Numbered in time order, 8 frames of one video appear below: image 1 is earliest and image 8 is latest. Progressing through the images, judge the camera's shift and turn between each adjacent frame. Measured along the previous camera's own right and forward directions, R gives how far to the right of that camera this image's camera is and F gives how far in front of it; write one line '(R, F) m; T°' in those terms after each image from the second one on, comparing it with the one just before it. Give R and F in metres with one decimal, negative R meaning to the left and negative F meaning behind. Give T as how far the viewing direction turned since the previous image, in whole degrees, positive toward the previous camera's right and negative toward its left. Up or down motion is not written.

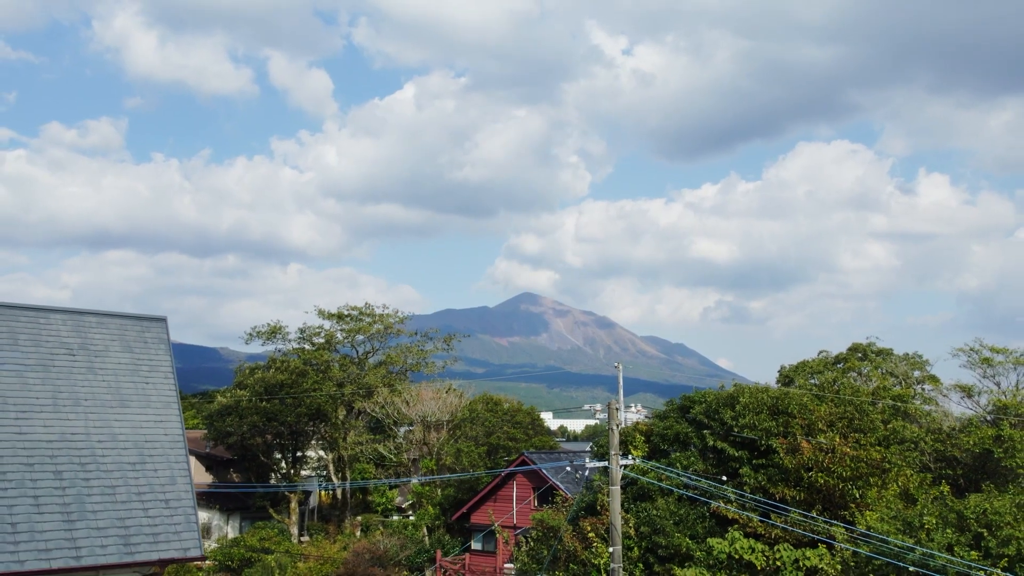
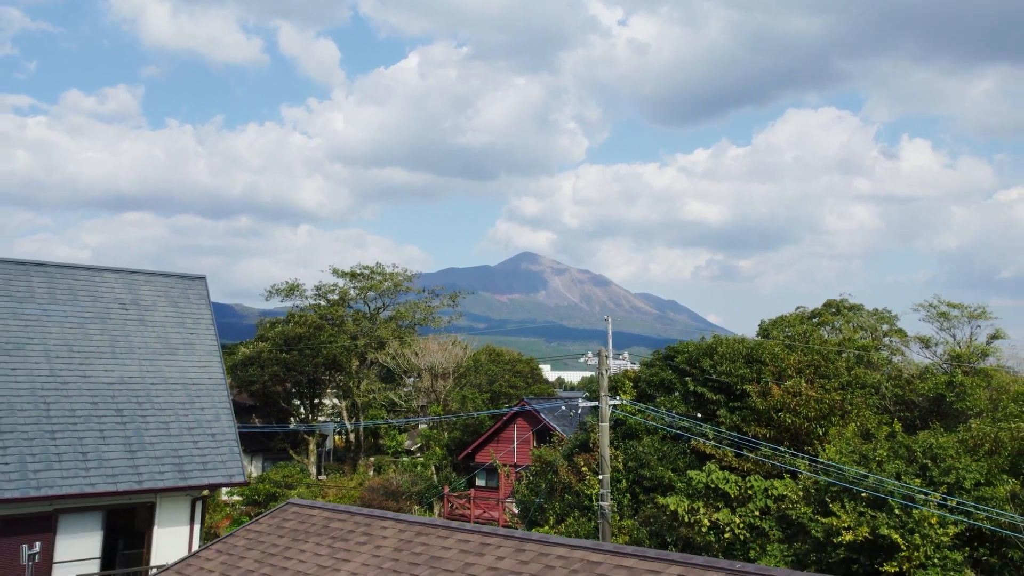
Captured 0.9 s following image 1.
(0.0, -1.6) m; 0°
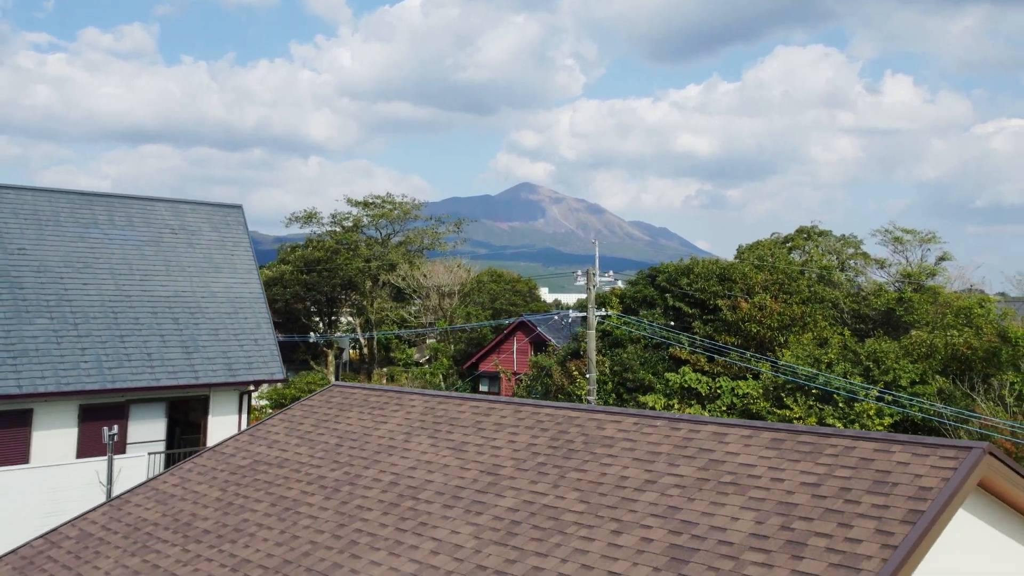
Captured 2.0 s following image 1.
(0.0, -2.1) m; 0°
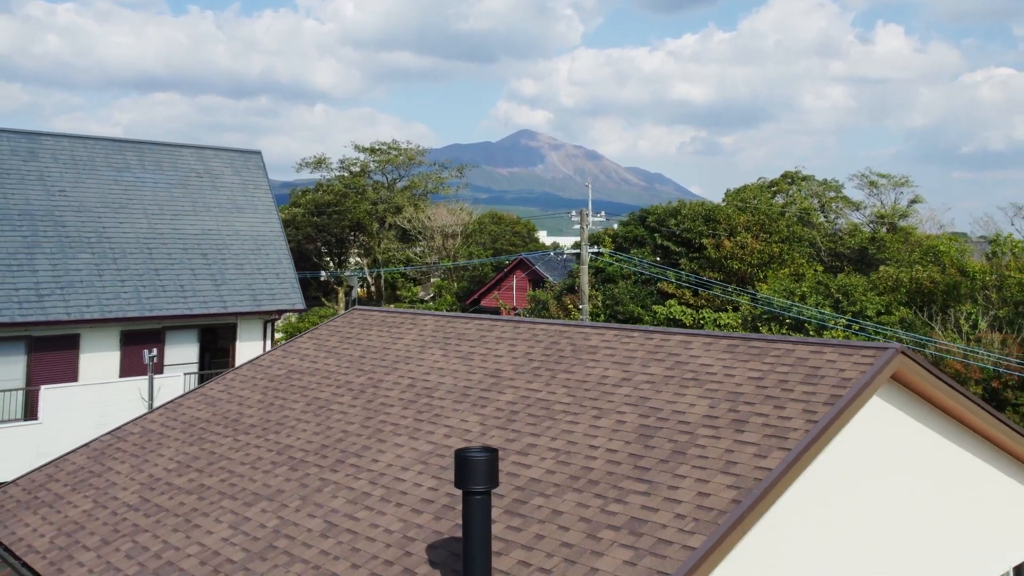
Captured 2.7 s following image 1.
(0.0, -1.4) m; 0°
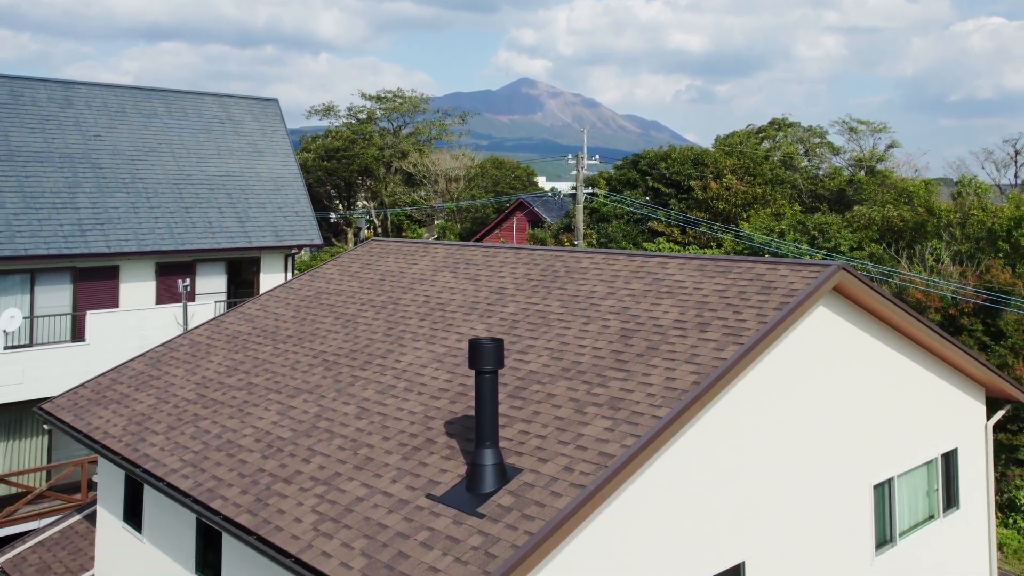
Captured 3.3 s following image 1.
(0.0, -1.5) m; 0°
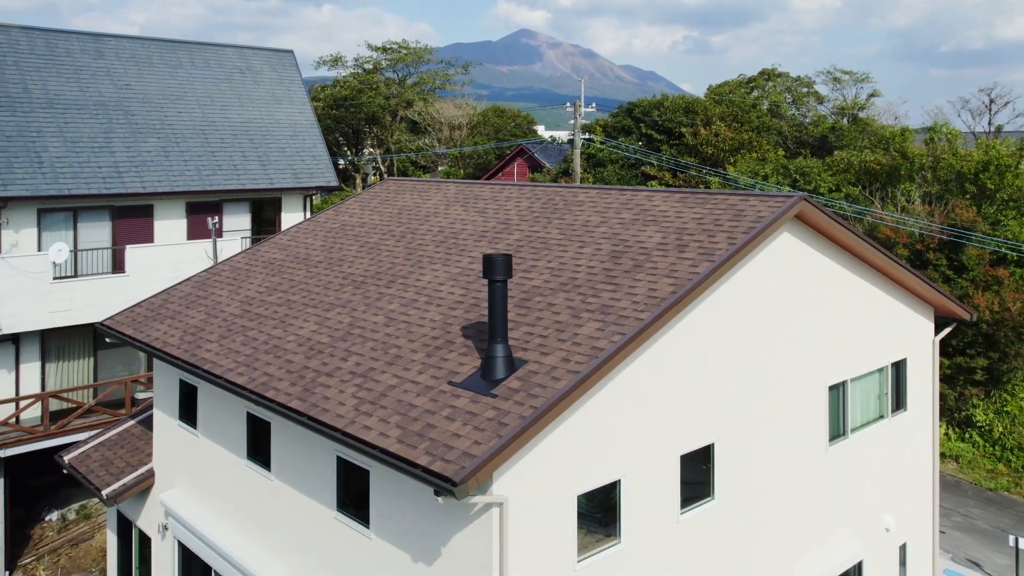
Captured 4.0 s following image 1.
(-0.1, -1.5) m; 0°
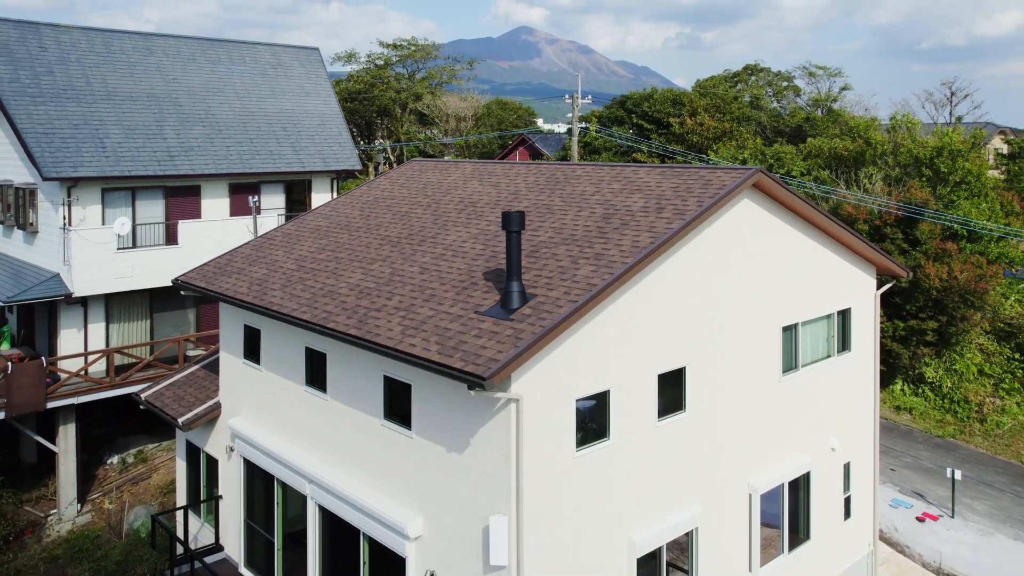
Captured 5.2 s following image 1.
(-0.2, -2.4) m; 0°
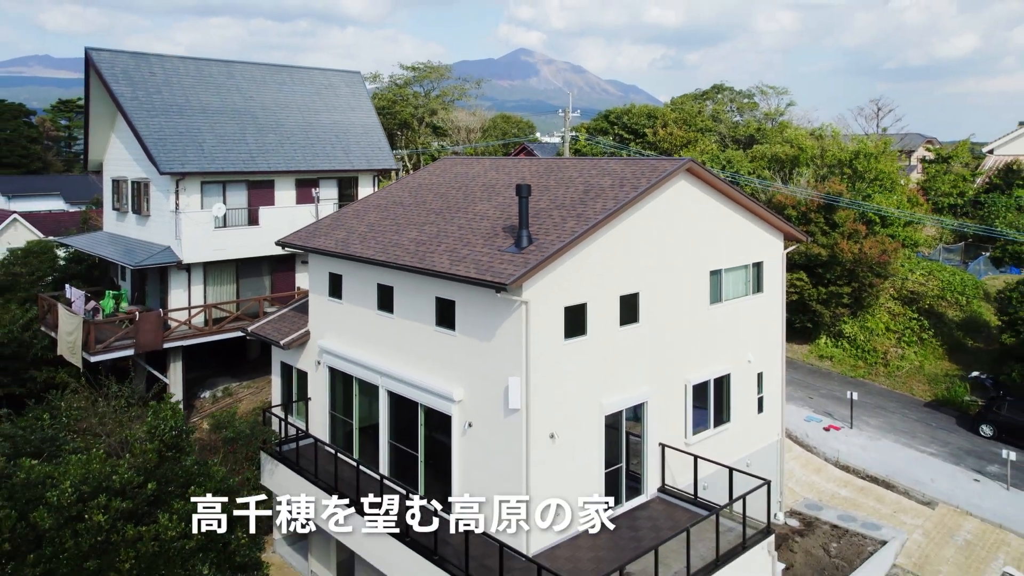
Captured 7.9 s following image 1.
(-0.2, -5.8) m; 0°
